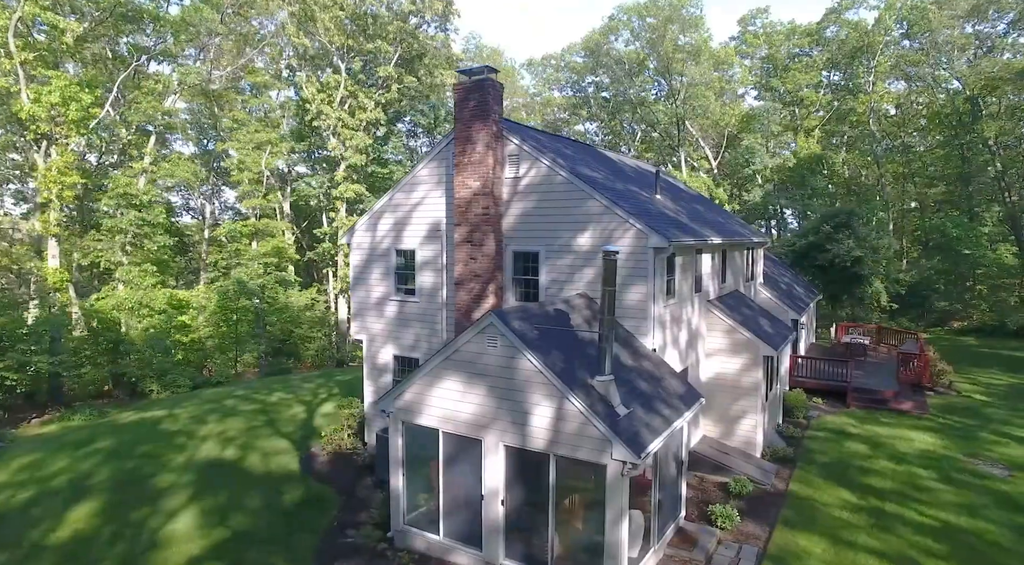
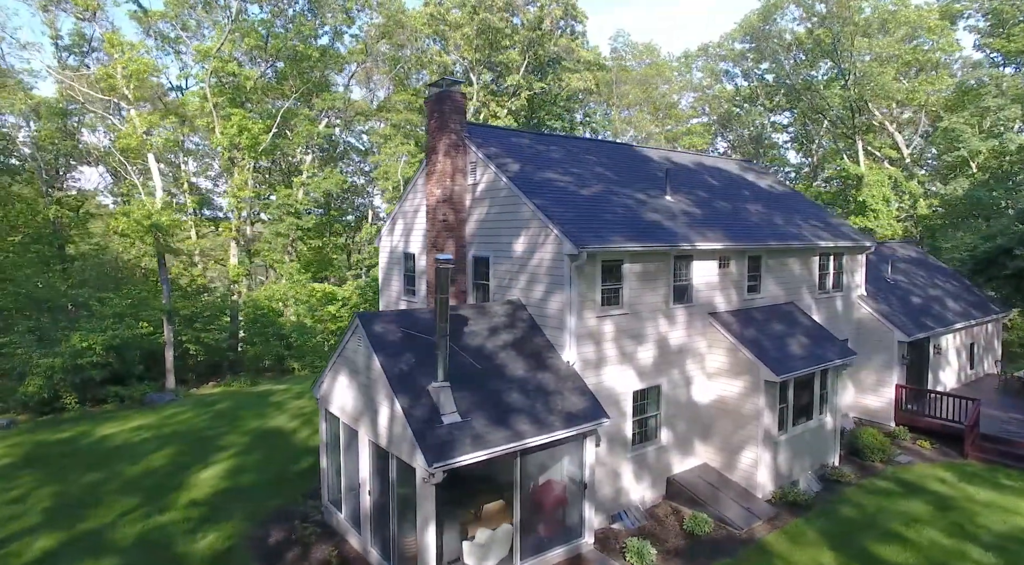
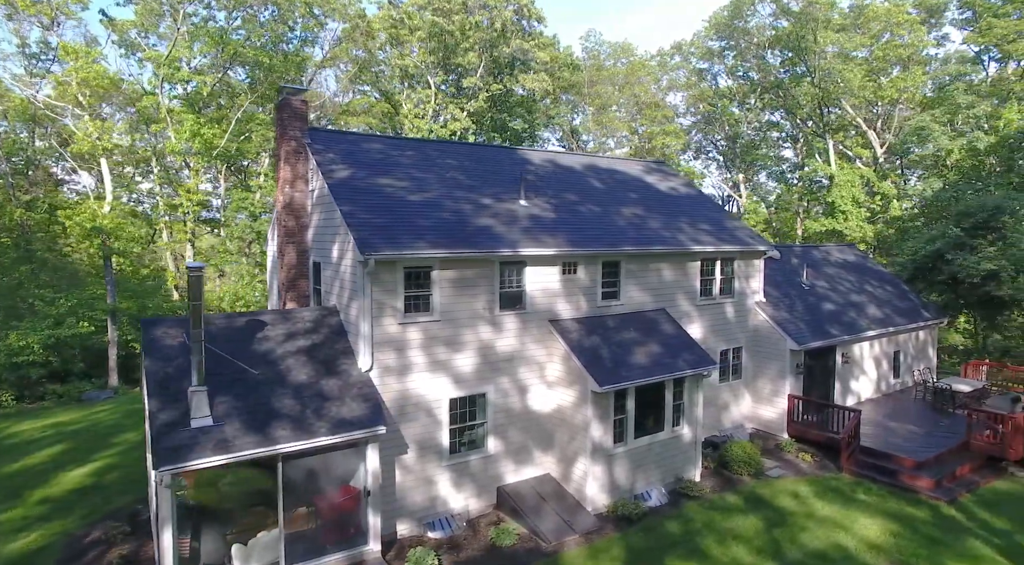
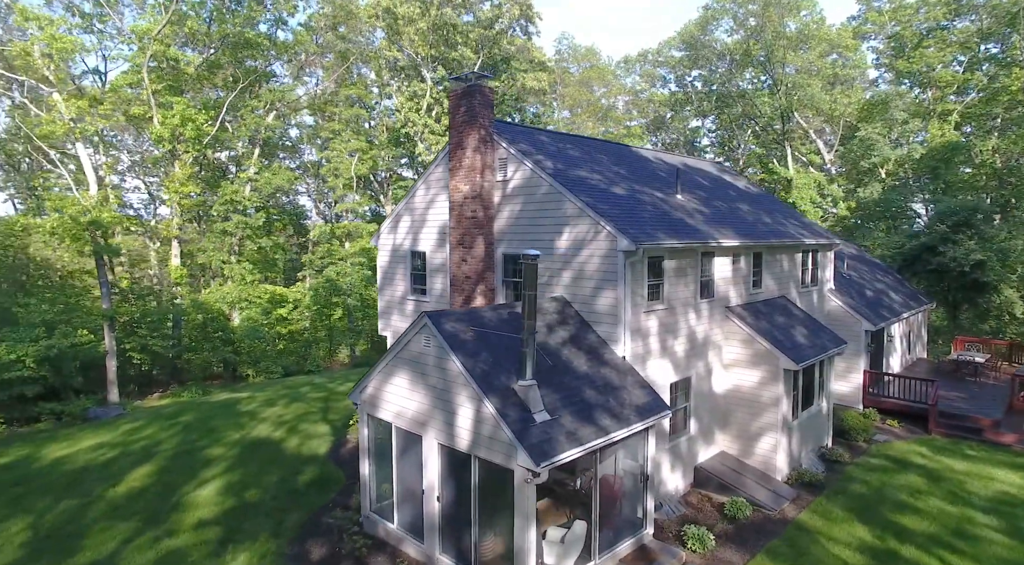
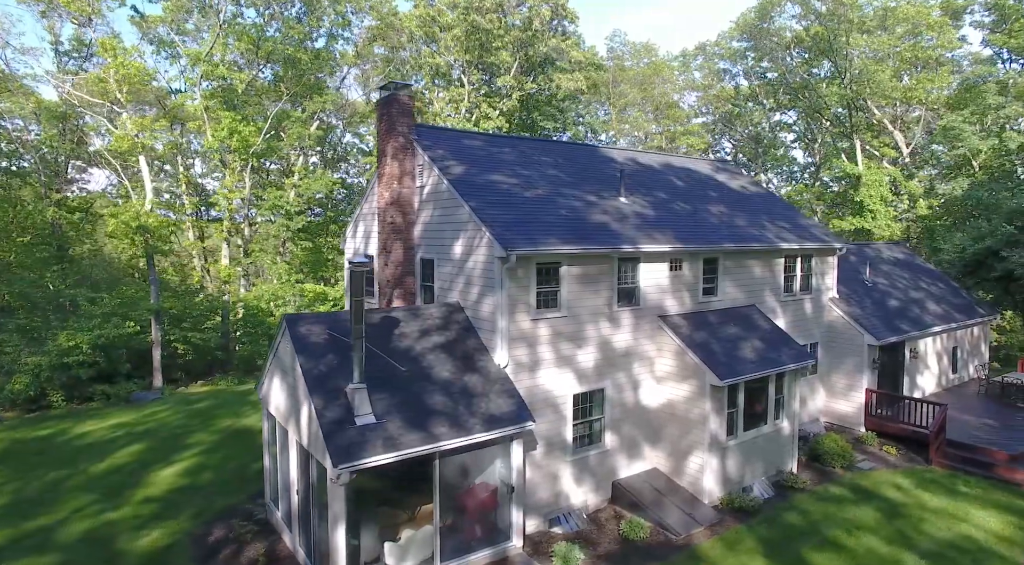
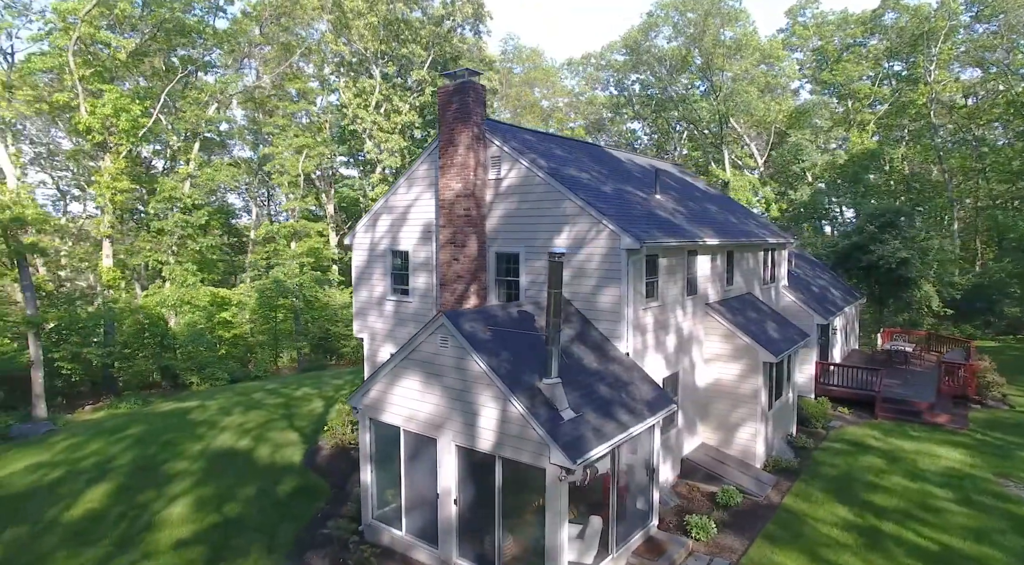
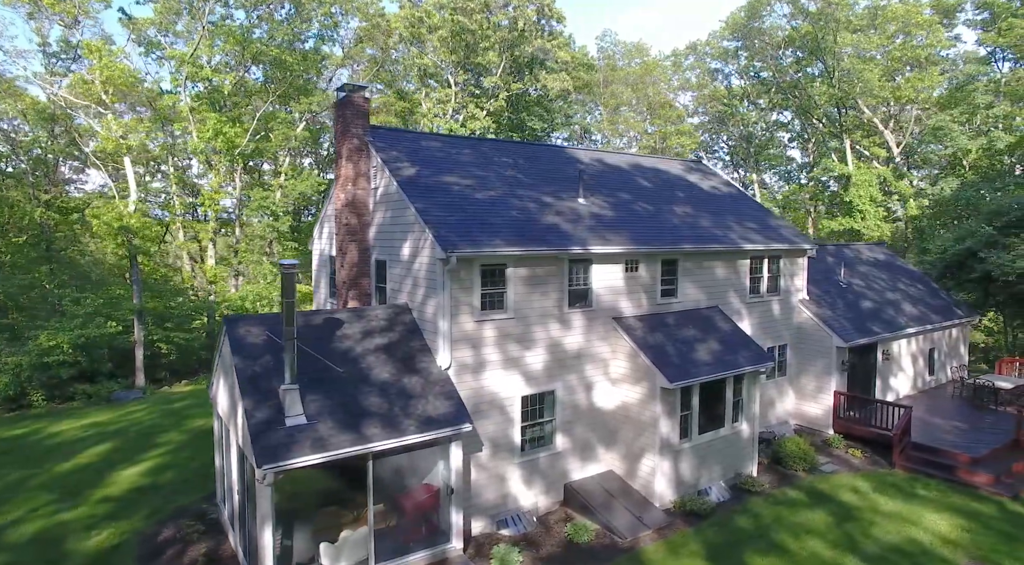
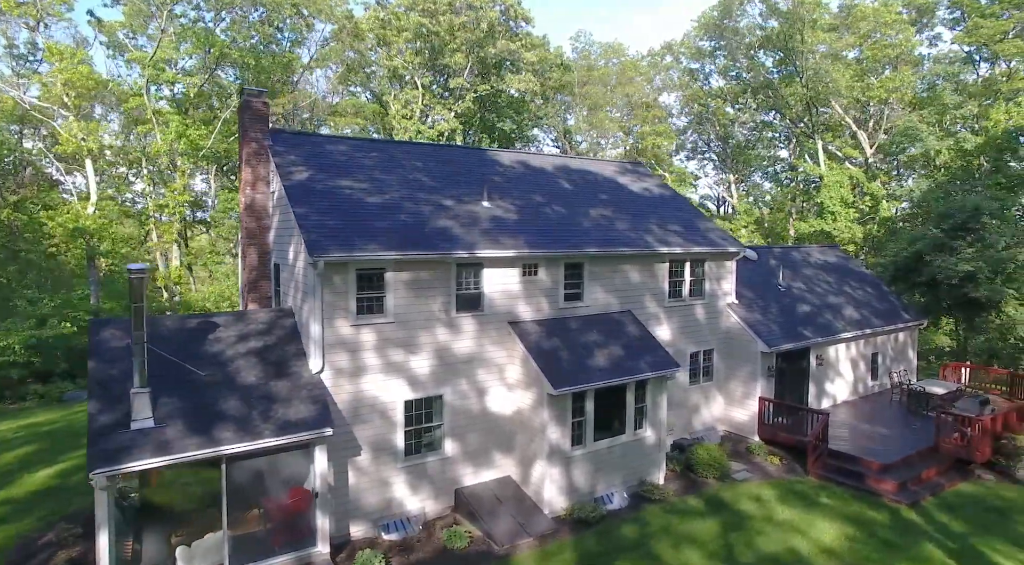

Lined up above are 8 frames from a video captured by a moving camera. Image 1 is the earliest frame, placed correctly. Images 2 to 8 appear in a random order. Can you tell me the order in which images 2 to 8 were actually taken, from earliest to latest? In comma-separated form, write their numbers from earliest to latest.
6, 4, 2, 5, 7, 3, 8
